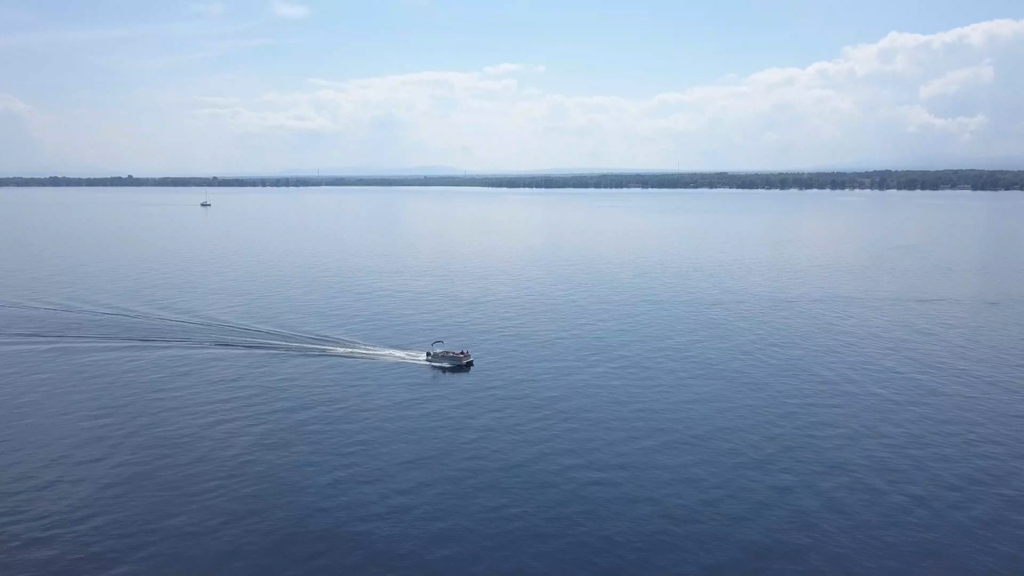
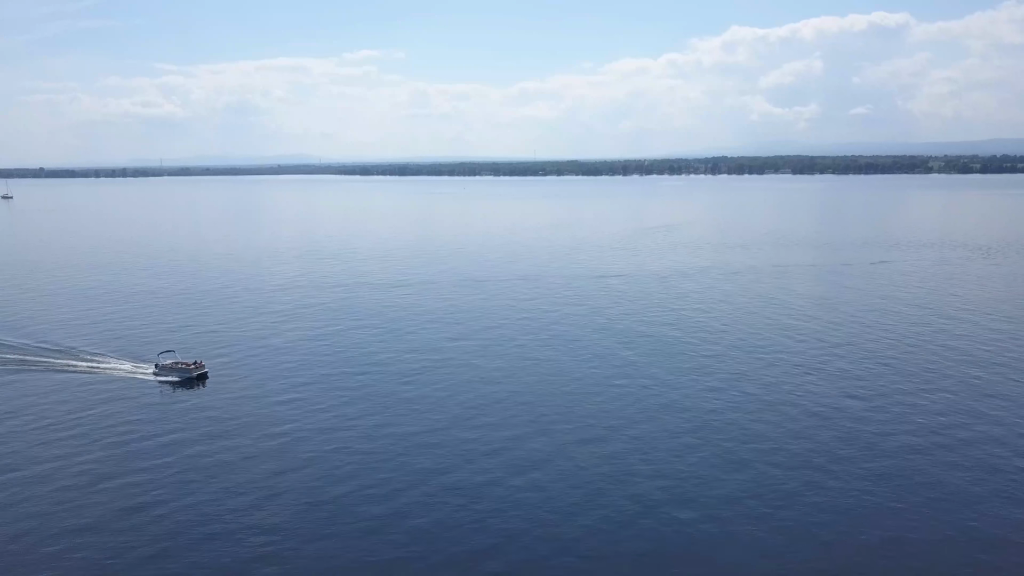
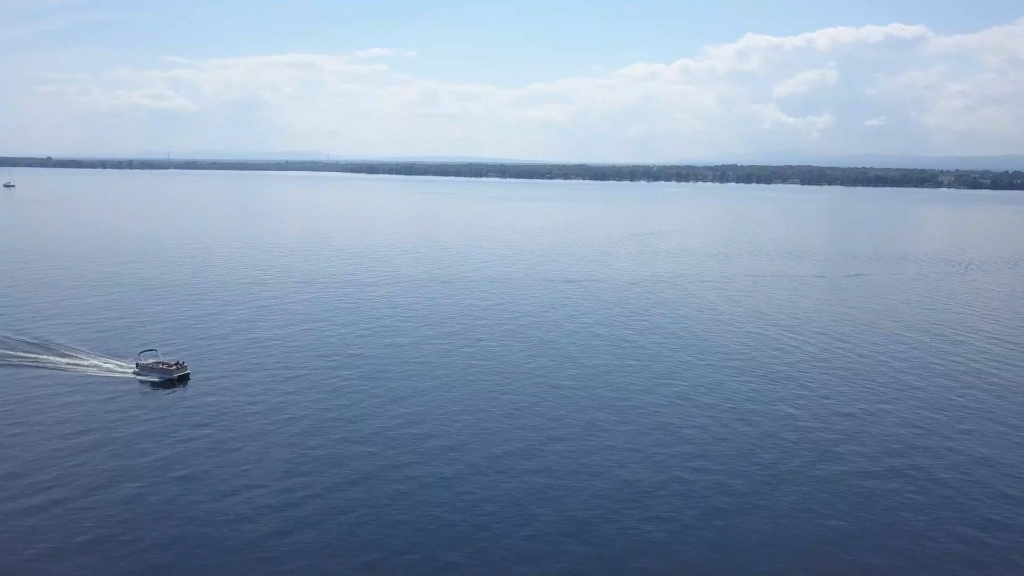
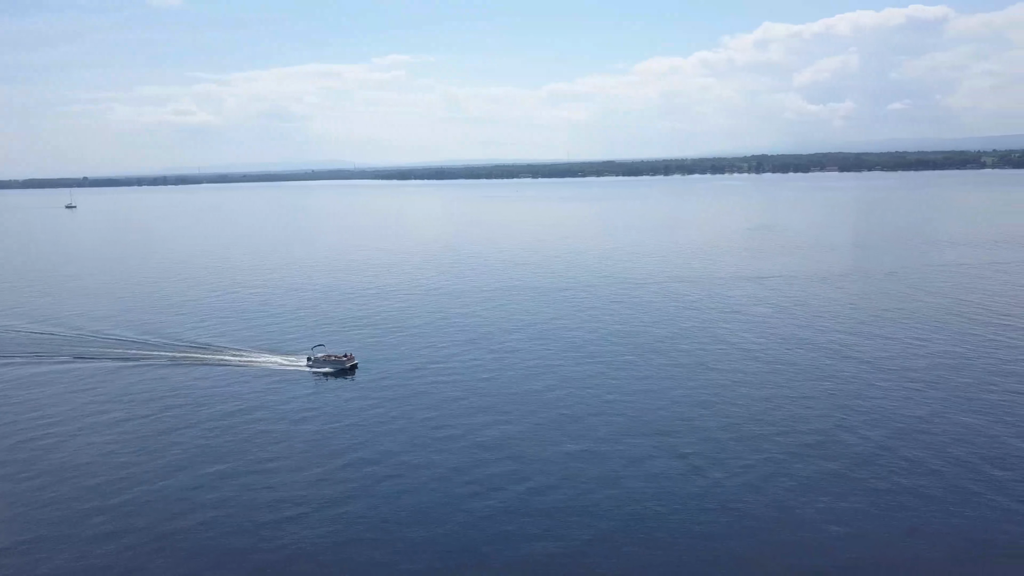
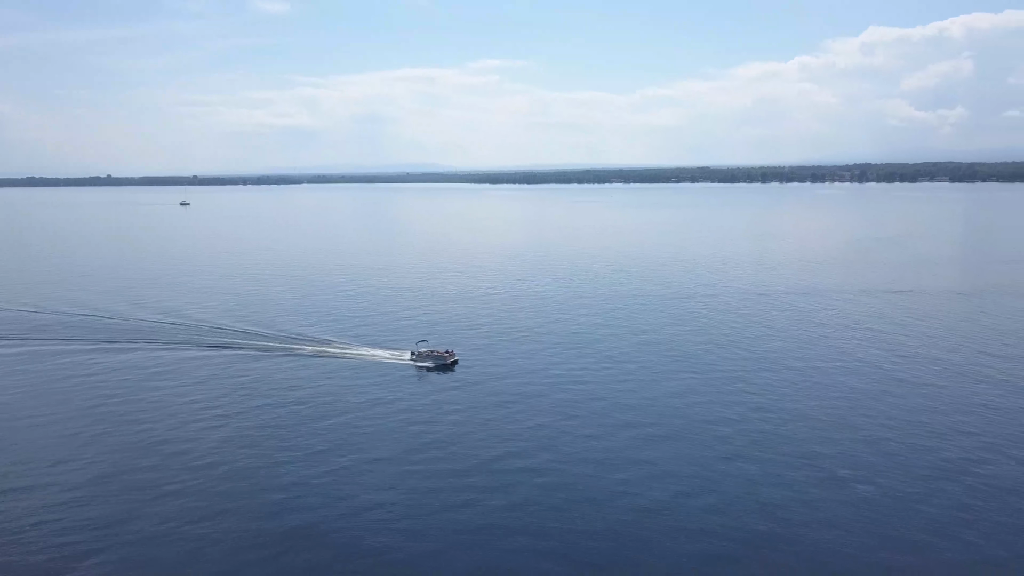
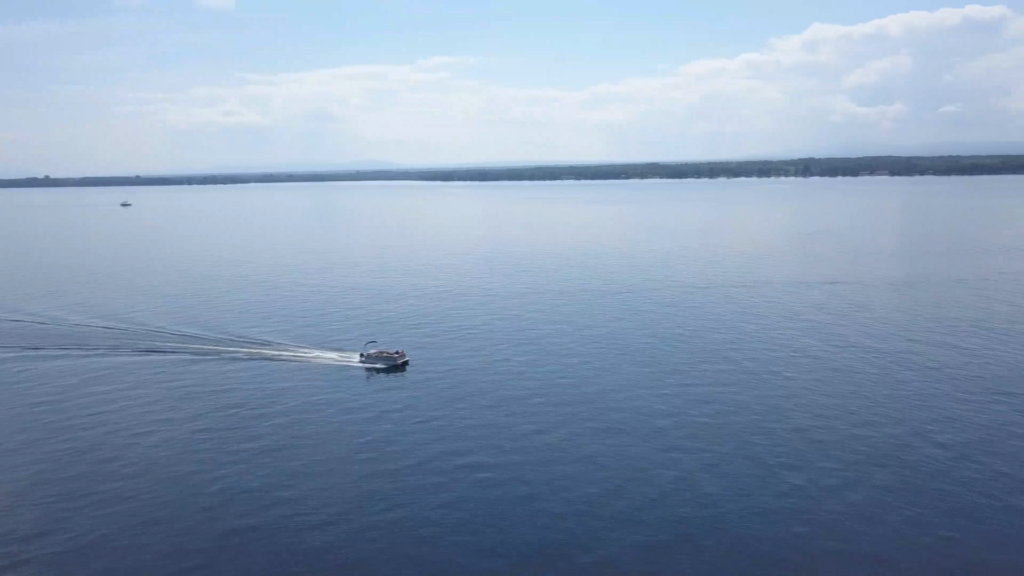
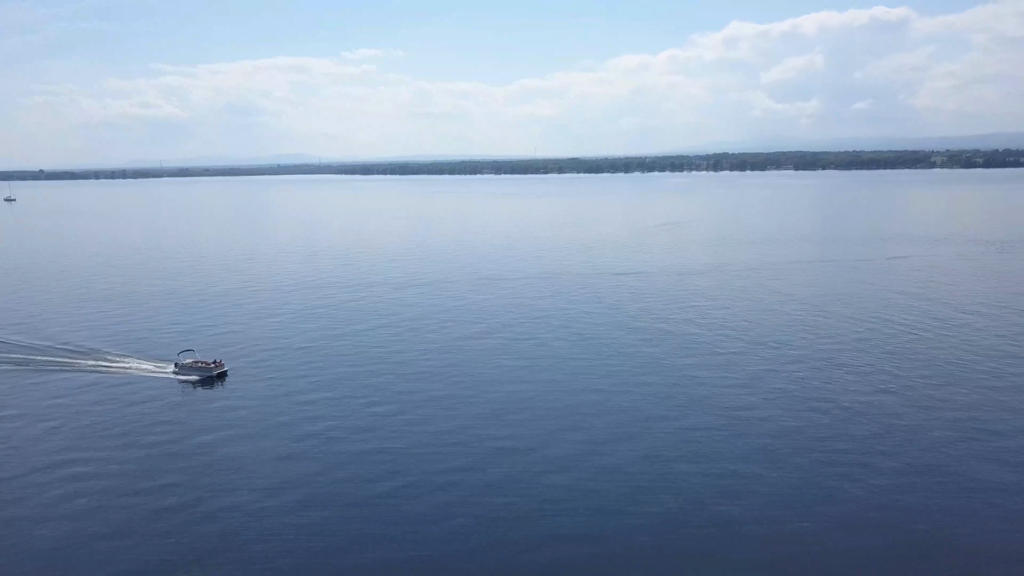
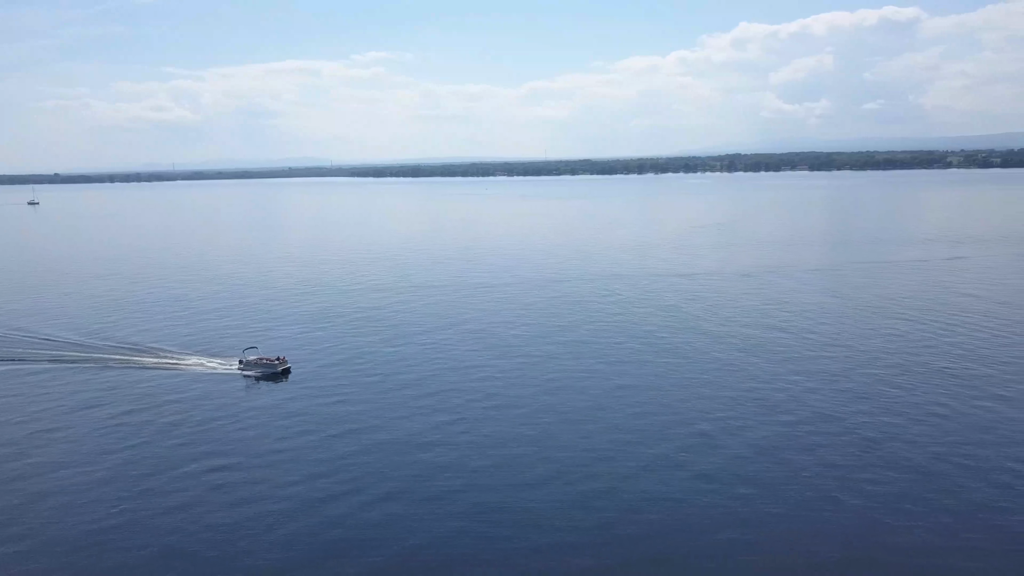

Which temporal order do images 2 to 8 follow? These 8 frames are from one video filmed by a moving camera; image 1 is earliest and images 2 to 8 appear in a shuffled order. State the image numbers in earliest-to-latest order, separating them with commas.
5, 6, 4, 8, 7, 2, 3
